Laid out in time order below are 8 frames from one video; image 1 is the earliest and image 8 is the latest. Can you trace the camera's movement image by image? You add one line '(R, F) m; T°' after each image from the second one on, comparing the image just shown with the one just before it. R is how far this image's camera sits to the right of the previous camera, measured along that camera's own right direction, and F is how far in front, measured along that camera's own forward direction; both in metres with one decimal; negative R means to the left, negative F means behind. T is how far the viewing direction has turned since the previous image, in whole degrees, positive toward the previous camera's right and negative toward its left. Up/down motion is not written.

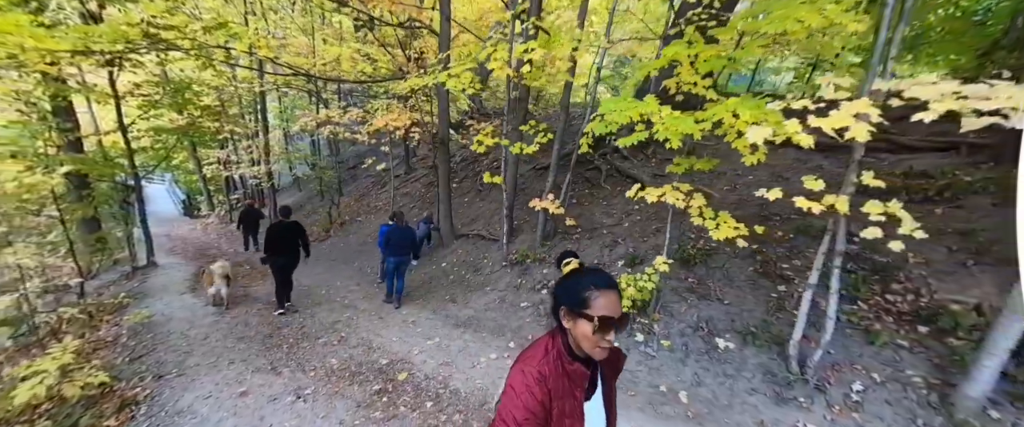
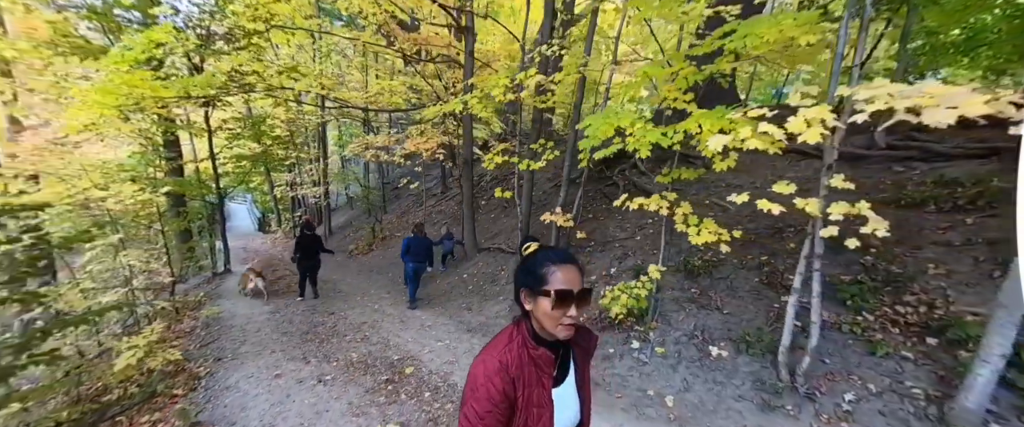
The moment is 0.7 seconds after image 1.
(+0.7, -0.4) m; -8°
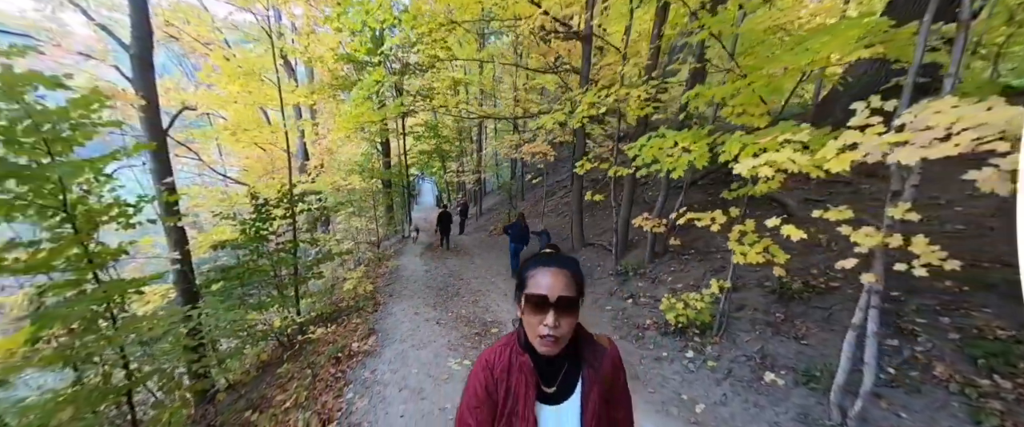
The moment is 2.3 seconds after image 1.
(+1.4, -0.8) m; -26°
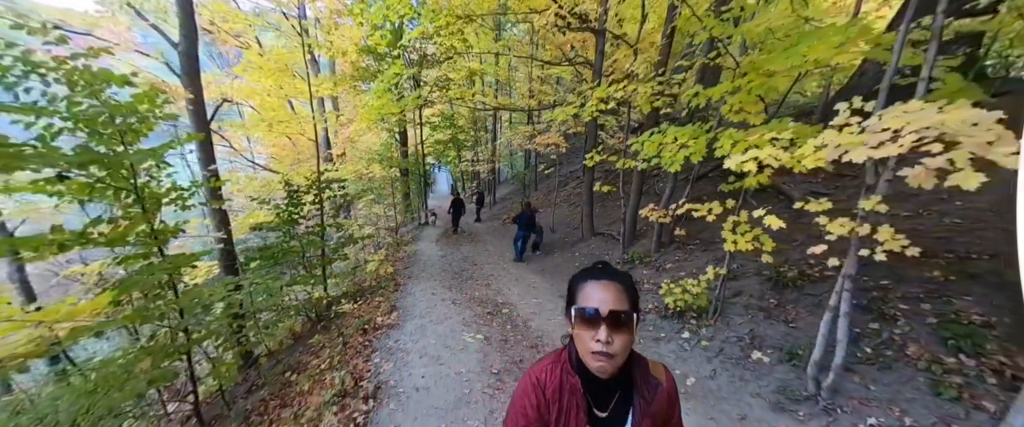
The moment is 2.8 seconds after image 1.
(0.0, -0.4) m; -2°
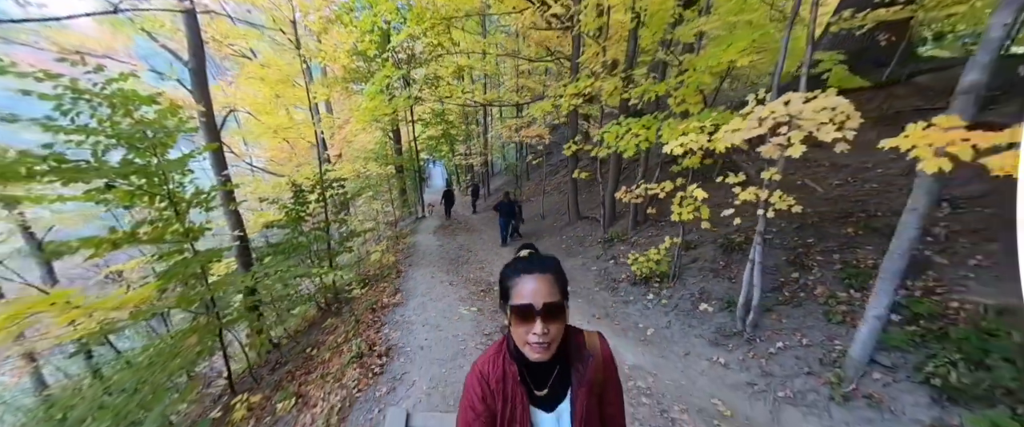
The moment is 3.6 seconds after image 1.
(+0.2, -0.8) m; 0°
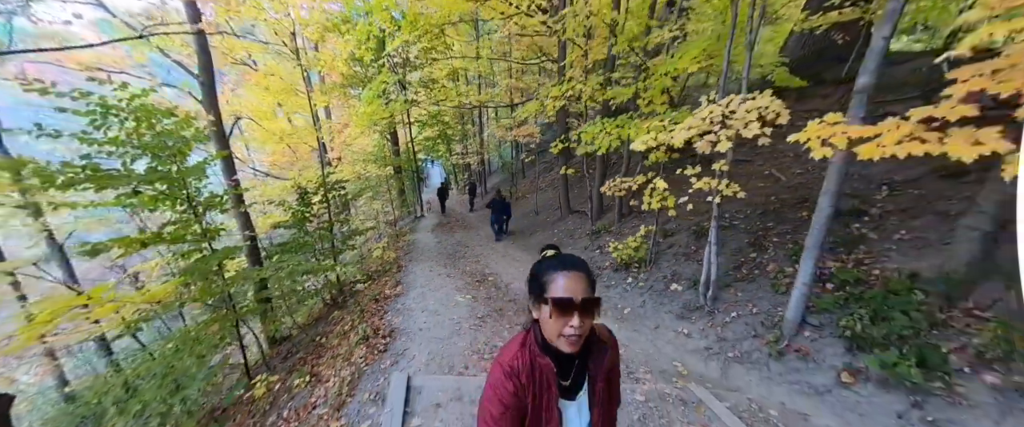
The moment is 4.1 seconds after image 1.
(+0.2, -0.6) m; 0°
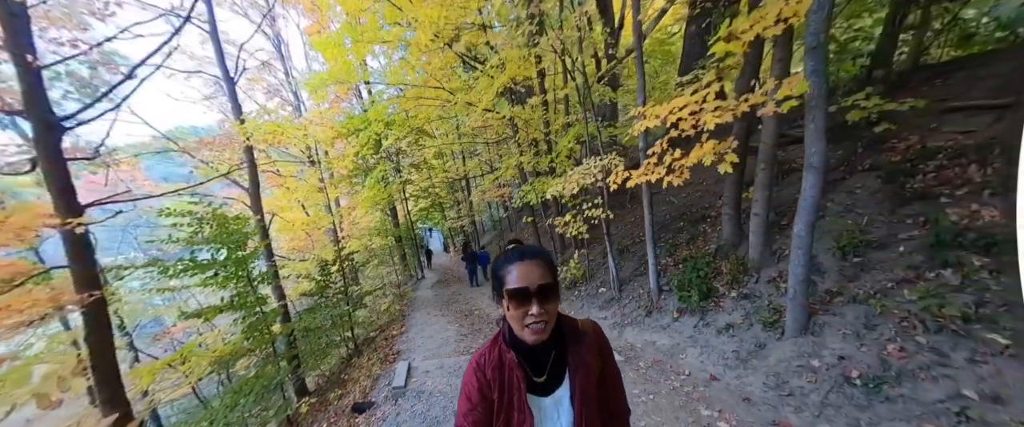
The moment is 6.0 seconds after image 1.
(+1.0, -2.4) m; 0°
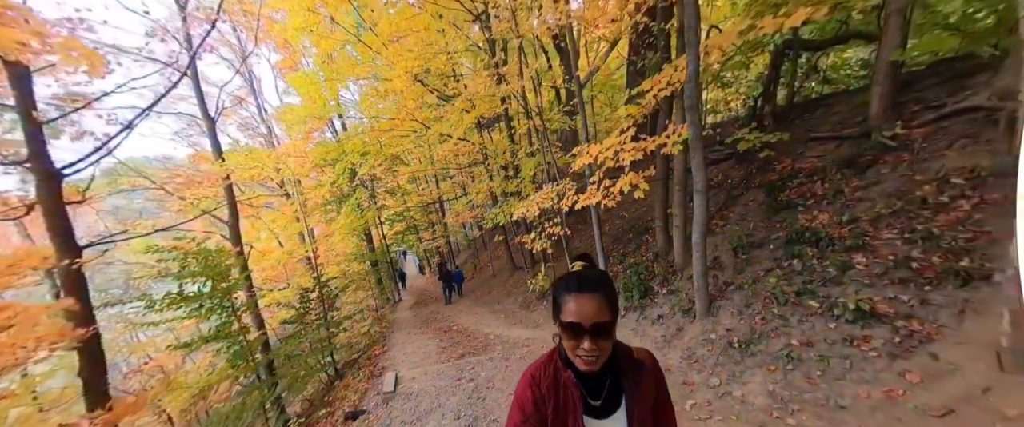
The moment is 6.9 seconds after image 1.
(+0.1, -1.0) m; +4°
